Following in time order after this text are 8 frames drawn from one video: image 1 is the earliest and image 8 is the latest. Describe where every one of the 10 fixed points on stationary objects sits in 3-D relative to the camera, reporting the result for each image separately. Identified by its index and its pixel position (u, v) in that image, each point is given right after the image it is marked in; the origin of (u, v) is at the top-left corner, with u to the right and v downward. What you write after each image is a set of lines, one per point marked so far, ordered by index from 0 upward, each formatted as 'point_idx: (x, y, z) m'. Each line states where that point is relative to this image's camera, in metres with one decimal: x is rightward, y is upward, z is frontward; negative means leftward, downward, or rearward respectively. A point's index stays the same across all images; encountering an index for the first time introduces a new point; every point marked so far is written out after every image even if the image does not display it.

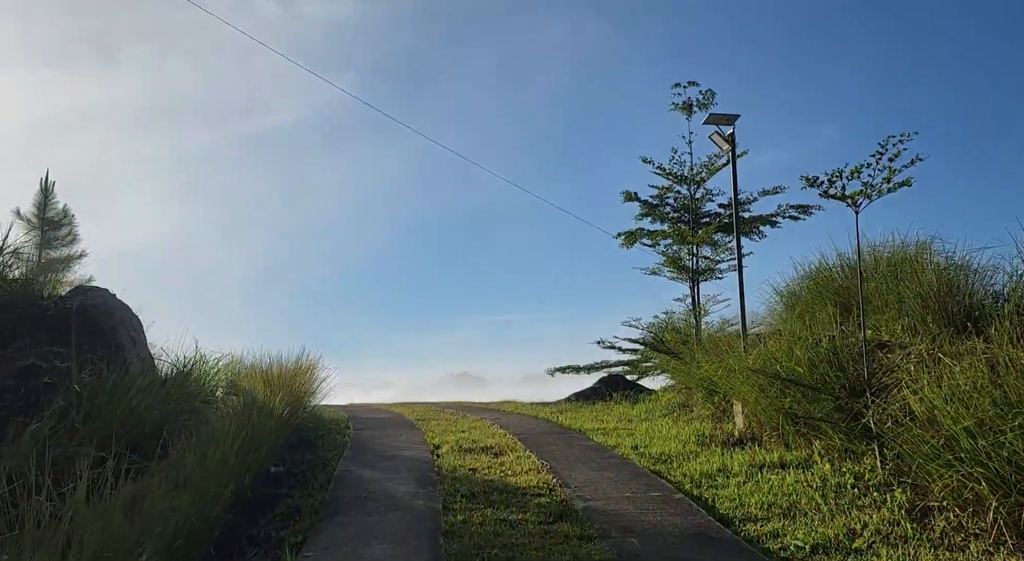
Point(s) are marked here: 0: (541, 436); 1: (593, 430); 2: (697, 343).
0: (+0.3, -1.5, +7.3) m
1: (+0.8, -1.5, +8.0) m
2: (+2.2, -0.8, +9.1) m
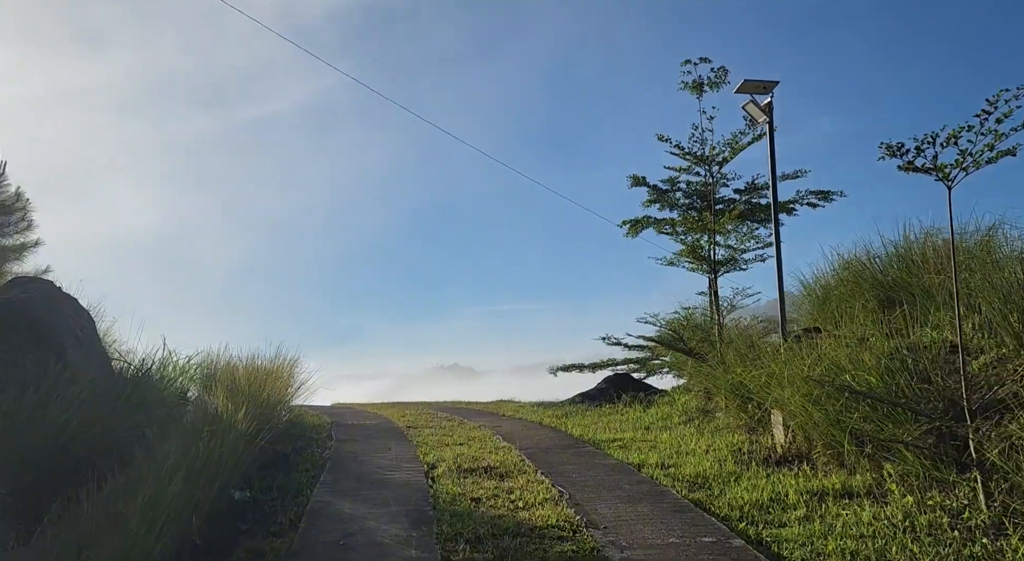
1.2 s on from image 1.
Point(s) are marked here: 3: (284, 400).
0: (+0.3, -1.4, +6.4) m
1: (+0.9, -1.5, +7.0) m
2: (+2.2, -0.7, +8.1) m
3: (-2.3, -1.2, +7.9) m
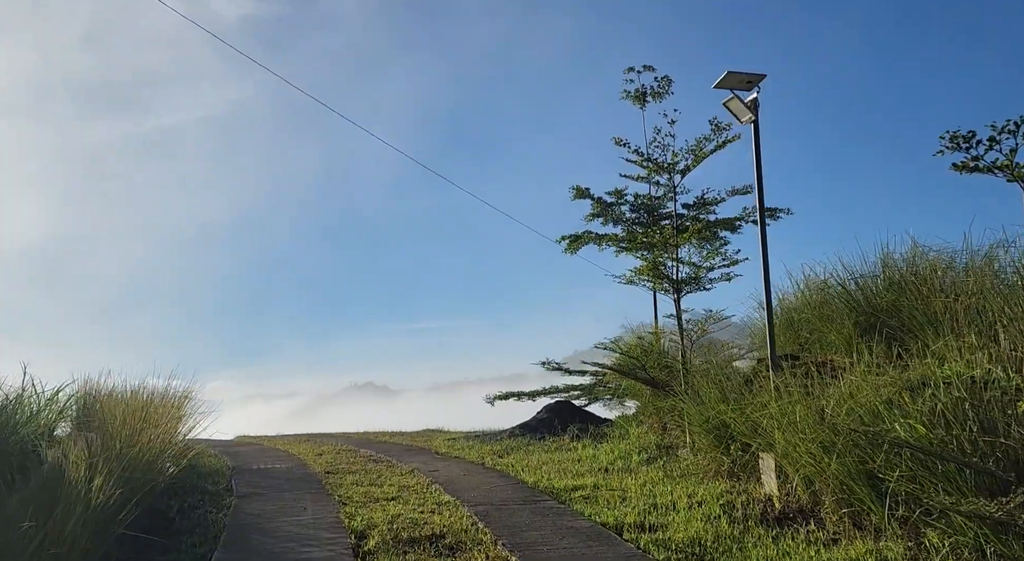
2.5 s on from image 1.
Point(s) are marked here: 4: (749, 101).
0: (0.0, -1.6, +5.3) m
1: (+0.4, -1.6, +5.9) m
2: (+1.7, -0.9, +7.2) m
3: (-2.8, -1.4, +6.5) m
4: (+1.8, +1.3, +5.7) m
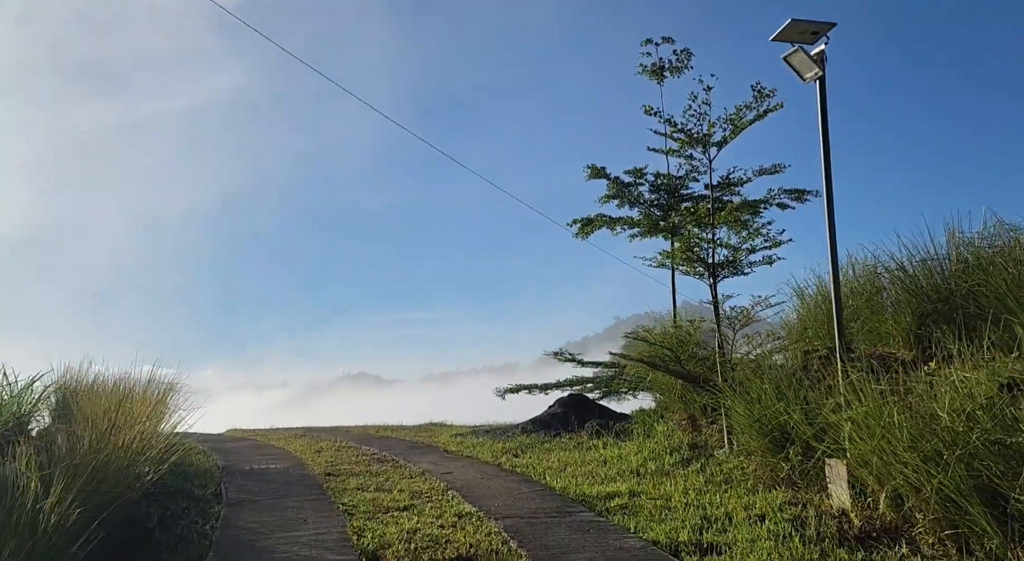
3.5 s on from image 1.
0: (+0.1, -1.4, +4.5) m
1: (+0.6, -1.5, +5.2) m
2: (+1.8, -0.7, +6.5) m
3: (-2.7, -1.2, +5.7) m
4: (+2.0, +1.5, +5.0) m
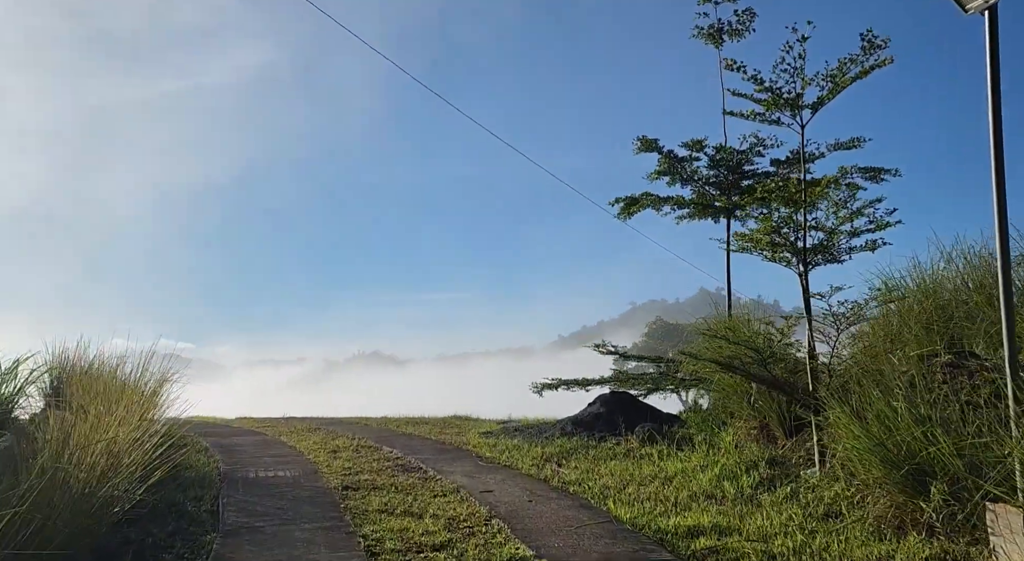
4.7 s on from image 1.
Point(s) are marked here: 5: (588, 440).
0: (+0.5, -1.3, +3.5) m
1: (+1.0, -1.4, +4.2) m
2: (+2.2, -0.7, +5.4) m
3: (-2.3, -1.1, +4.7) m
4: (+2.4, +1.5, +3.8) m
5: (+0.8, -1.7, +8.0) m
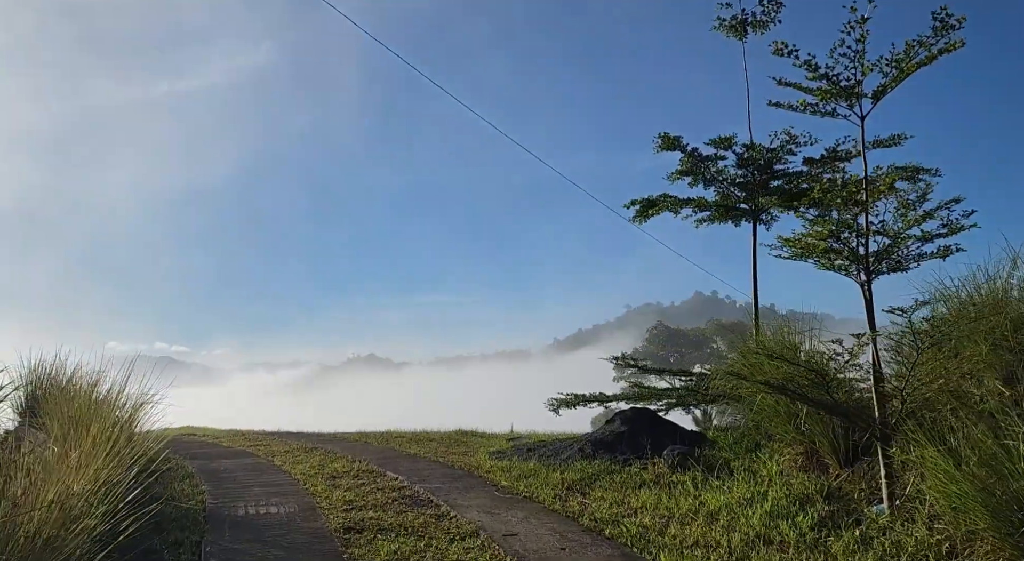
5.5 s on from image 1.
0: (+0.6, -1.4, +2.8) m
1: (+1.1, -1.5, +3.5) m
2: (+2.4, -0.7, +4.7) m
3: (-2.1, -1.1, +4.0) m
4: (+2.5, +1.4, +3.2) m
5: (+0.9, -1.7, +7.3) m
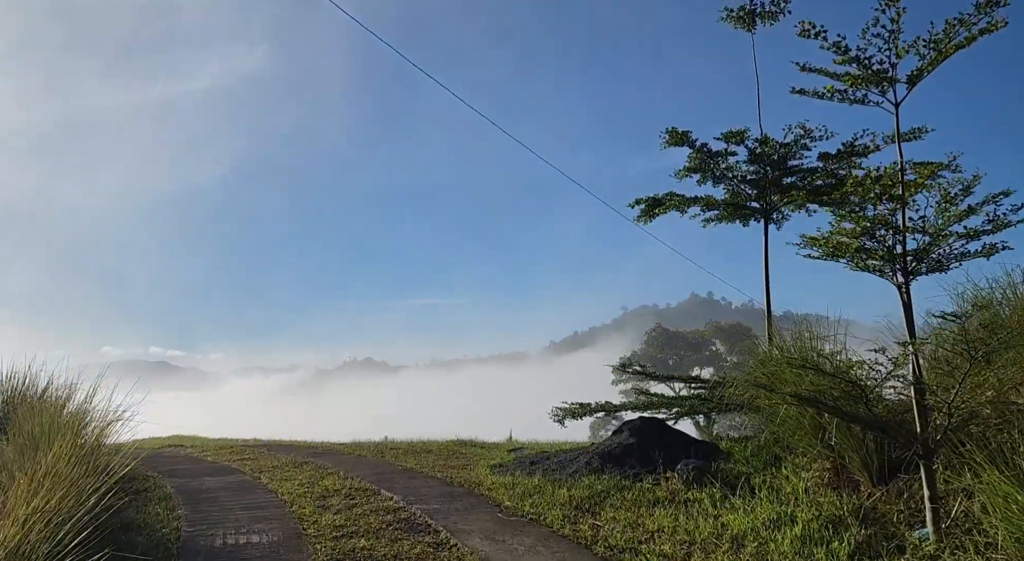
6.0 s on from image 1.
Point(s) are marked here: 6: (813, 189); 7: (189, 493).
0: (+0.7, -1.4, +2.3) m
1: (+1.2, -1.5, +3.0) m
2: (+2.4, -0.7, +4.3) m
3: (-2.1, -1.2, +3.5) m
4: (+2.6, +1.4, +2.7) m
5: (+1.0, -1.8, +6.8) m
6: (+3.3, +1.0, +8.5) m
7: (-2.8, -1.8, +6.7) m
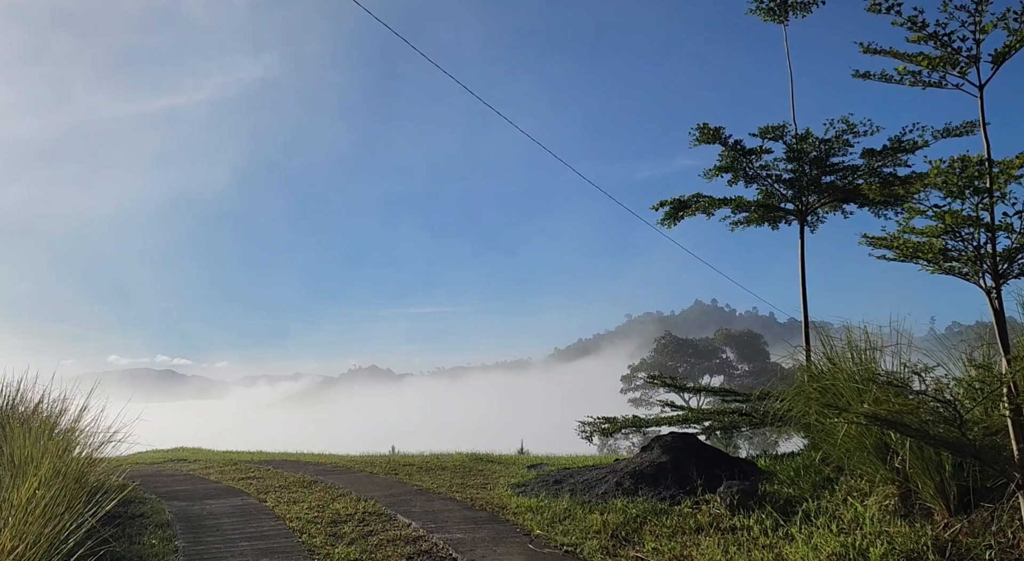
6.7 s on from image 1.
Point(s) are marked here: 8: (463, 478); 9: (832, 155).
0: (+0.9, -1.4, +1.8) m
1: (+1.4, -1.5, +2.5) m
2: (+2.6, -0.8, +3.7) m
3: (-1.9, -1.2, +3.0) m
4: (+2.8, +1.4, +2.2) m
5: (+1.2, -1.8, +6.3) m
6: (+3.5, +1.0, +8.0) m
7: (-2.6, -1.9, +6.2) m
8: (-0.5, -2.2, +8.7) m
9: (+3.3, +1.3, +7.9) m
